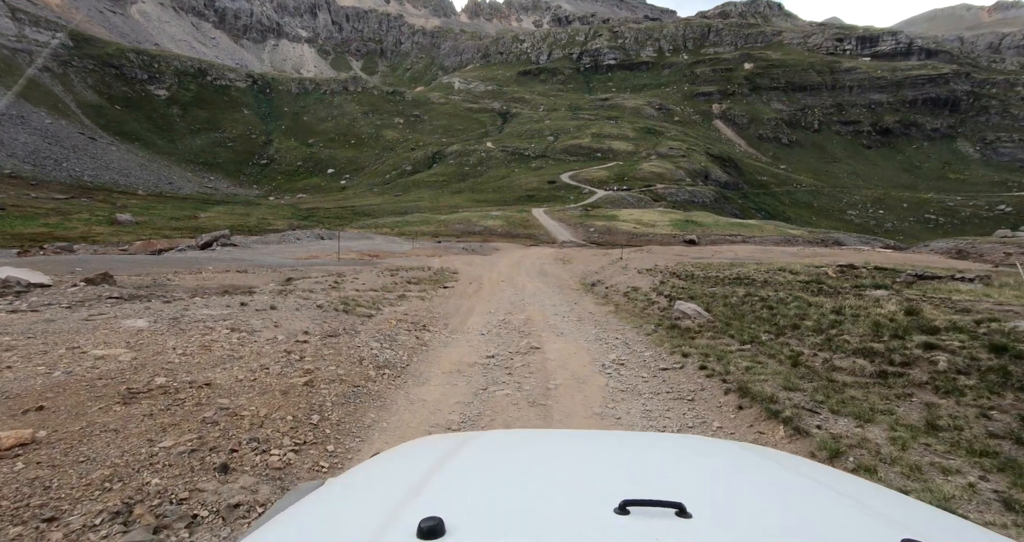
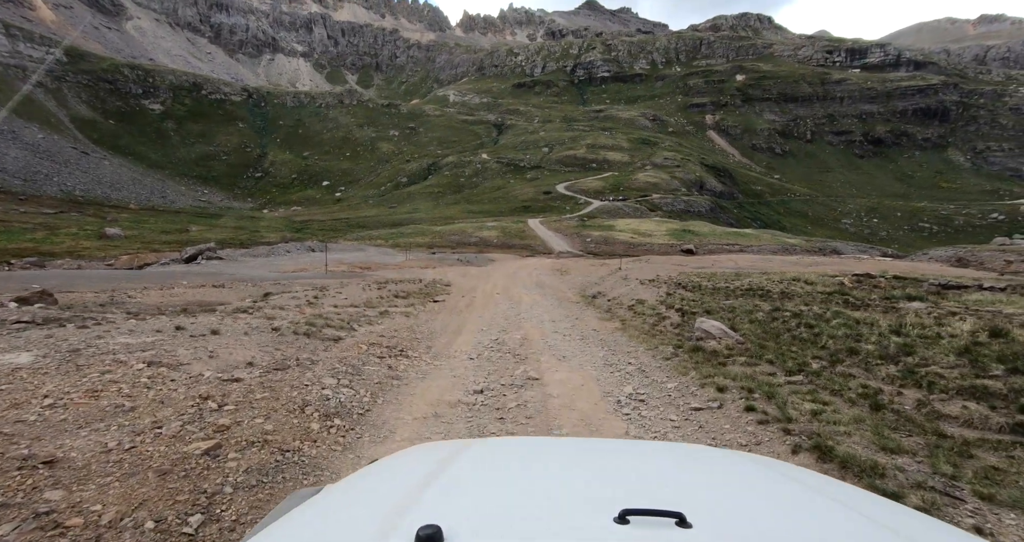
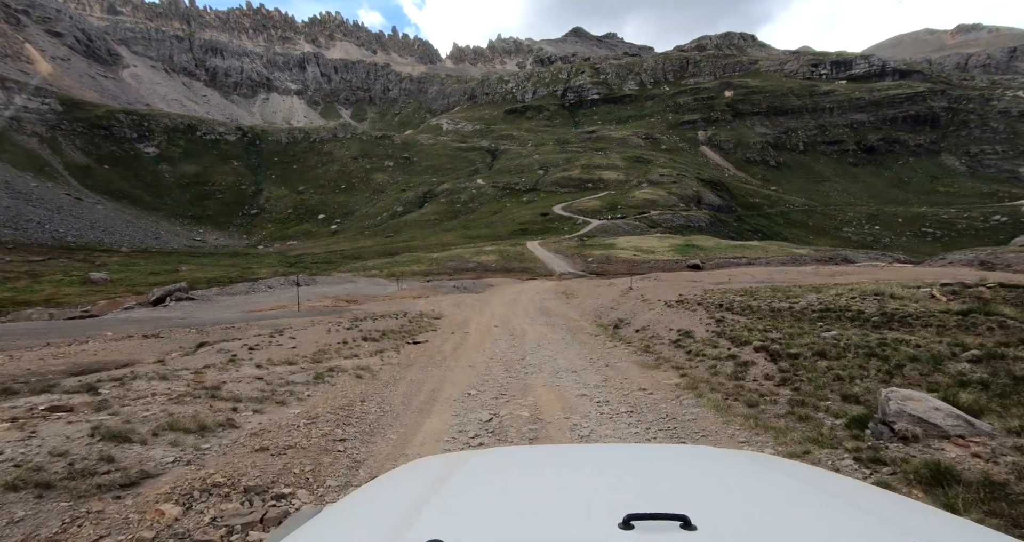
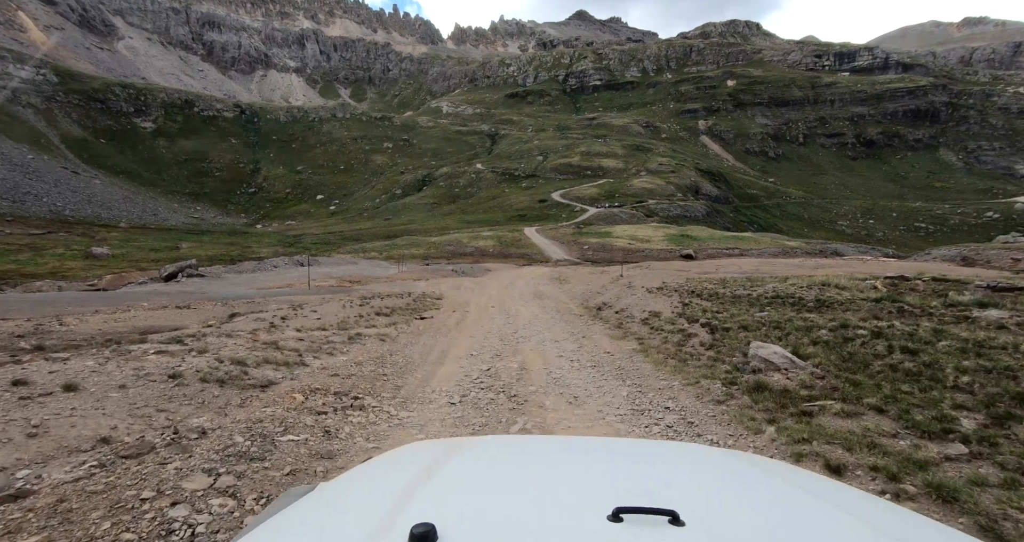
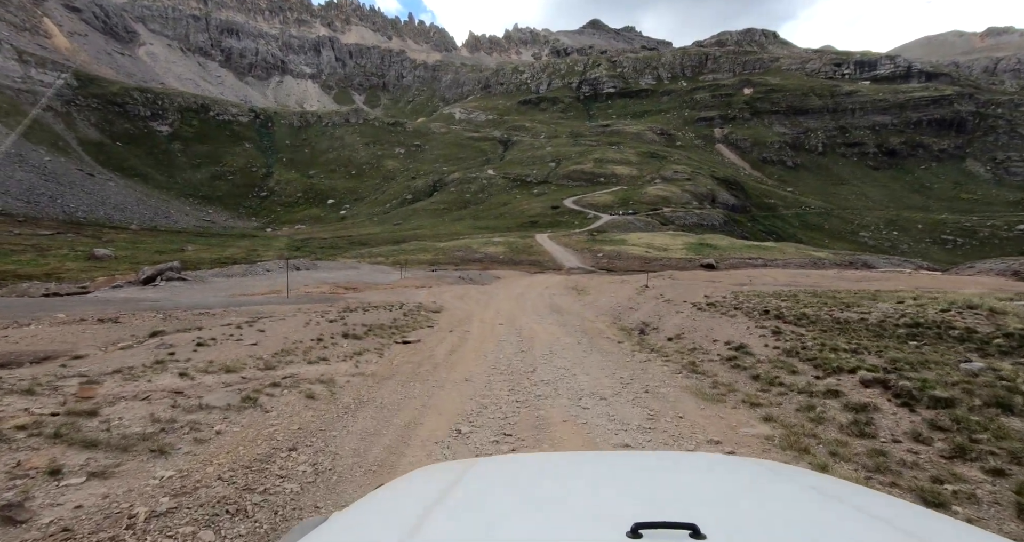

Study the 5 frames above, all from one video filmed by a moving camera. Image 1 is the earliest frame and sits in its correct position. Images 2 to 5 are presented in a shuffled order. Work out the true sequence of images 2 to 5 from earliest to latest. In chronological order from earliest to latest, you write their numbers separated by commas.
2, 4, 3, 5
